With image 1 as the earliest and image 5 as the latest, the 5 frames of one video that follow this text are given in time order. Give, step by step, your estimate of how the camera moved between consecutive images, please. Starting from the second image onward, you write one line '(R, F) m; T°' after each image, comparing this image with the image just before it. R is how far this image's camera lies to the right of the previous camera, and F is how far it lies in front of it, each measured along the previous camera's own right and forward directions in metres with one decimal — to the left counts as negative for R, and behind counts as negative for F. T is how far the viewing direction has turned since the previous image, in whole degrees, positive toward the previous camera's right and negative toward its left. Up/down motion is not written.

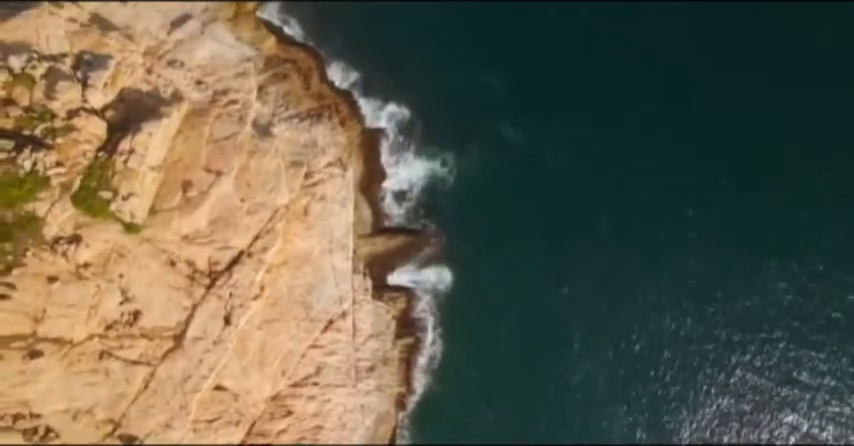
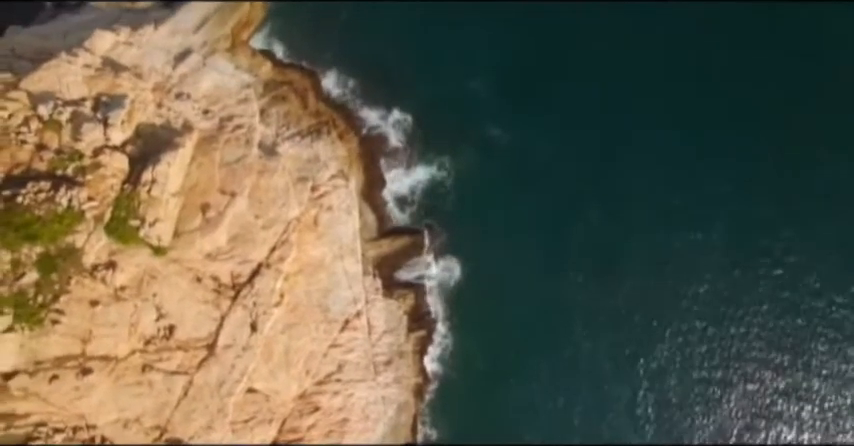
(0.0, -2.8) m; 0°
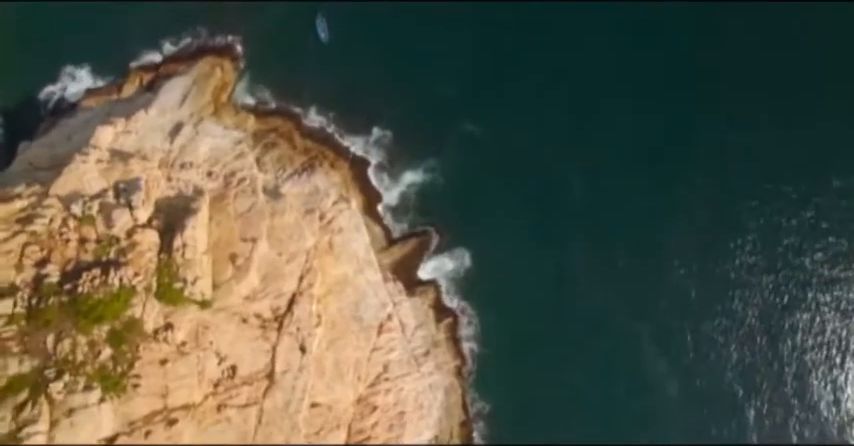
(-0.2, -3.9) m; 0°
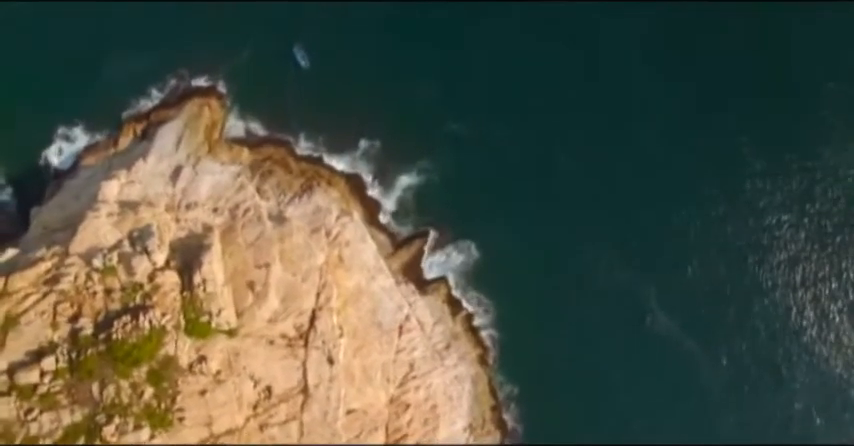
(-0.1, -1.8) m; 0°
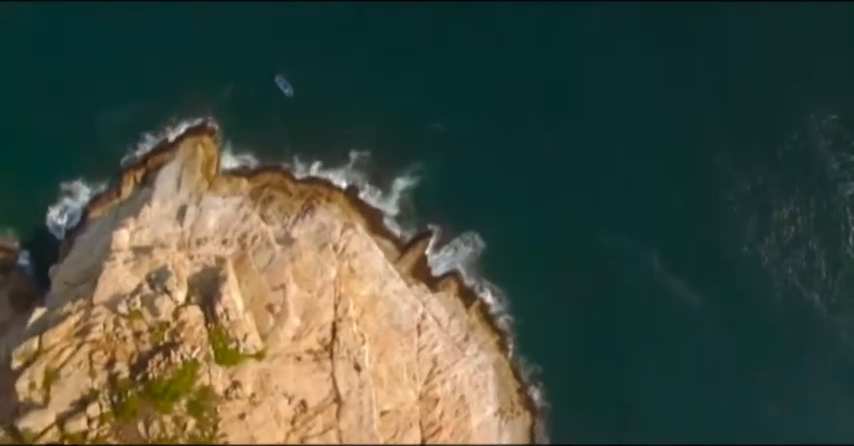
(-0.1, -1.6) m; 0°
